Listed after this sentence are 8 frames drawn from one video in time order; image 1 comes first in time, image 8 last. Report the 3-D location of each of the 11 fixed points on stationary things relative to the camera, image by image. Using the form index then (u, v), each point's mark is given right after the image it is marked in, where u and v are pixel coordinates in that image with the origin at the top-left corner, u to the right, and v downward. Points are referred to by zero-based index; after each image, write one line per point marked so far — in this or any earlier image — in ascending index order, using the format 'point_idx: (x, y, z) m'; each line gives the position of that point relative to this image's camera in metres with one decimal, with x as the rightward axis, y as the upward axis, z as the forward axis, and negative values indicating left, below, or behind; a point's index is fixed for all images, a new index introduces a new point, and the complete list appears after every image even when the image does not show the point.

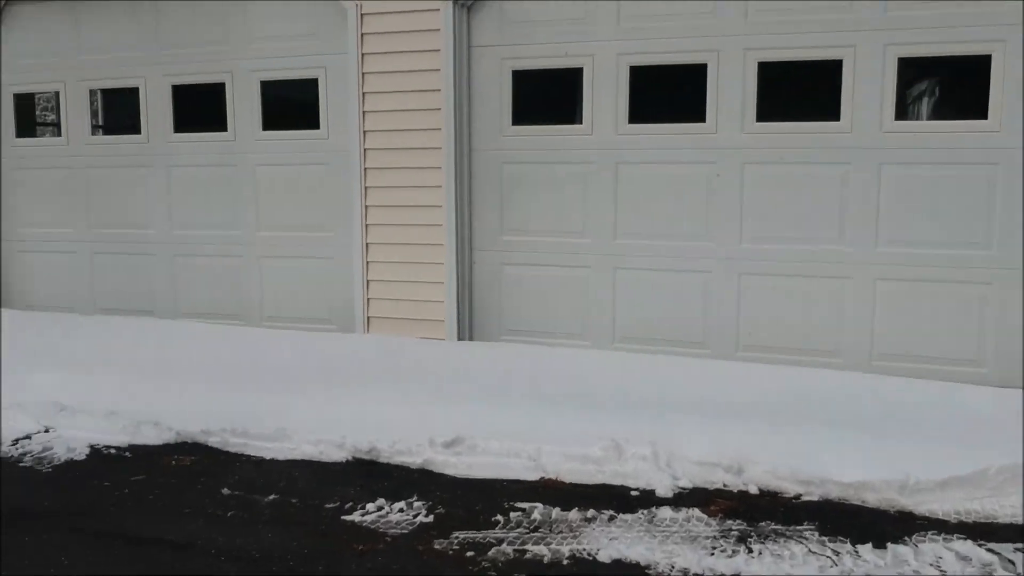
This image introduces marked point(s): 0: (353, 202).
0: (-0.9, +0.5, +5.5) m
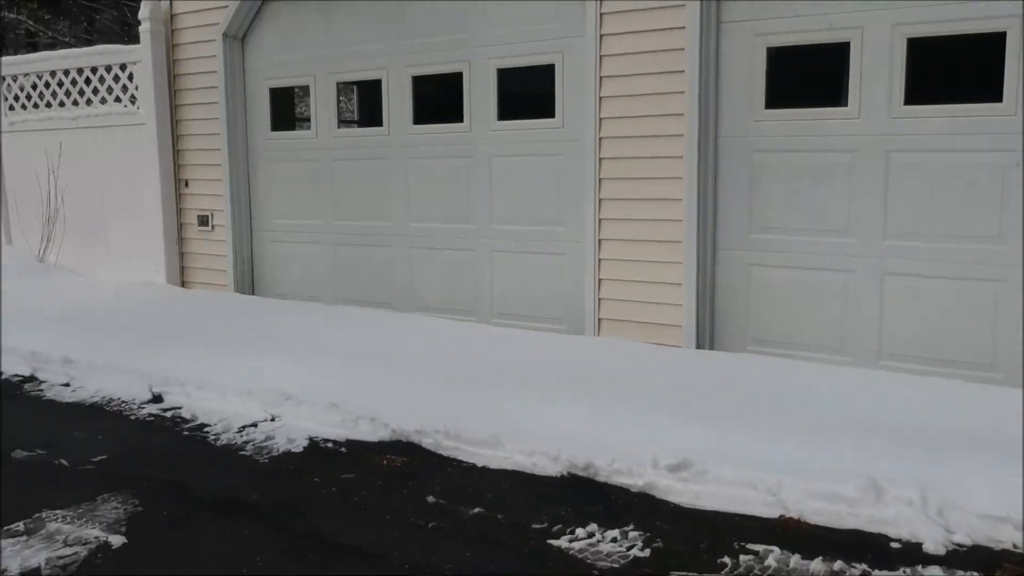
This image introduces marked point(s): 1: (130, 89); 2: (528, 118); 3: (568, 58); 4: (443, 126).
0: (+0.4, +0.5, +5.2) m
1: (-2.7, +1.4, +6.9) m
2: (+0.1, +0.9, +5.4) m
3: (+0.3, +1.2, +5.2) m
4: (-0.4, +0.9, +5.8) m
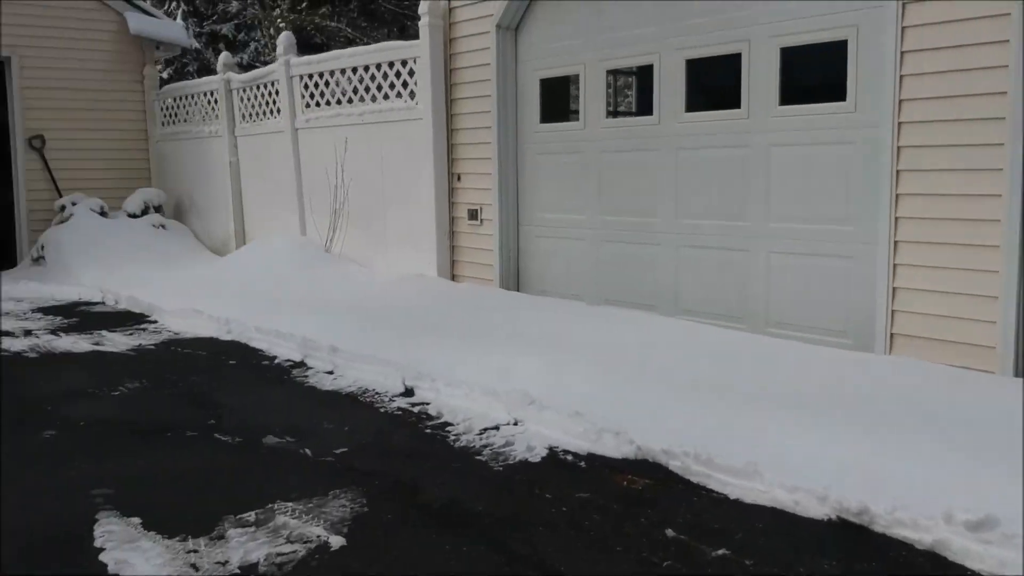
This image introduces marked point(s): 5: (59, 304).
0: (+1.7, +0.4, +4.5) m
1: (-0.7, +1.5, +7.1) m
2: (+1.5, +0.9, +4.8) m
3: (+1.6, +1.2, +4.5) m
4: (+1.1, +0.9, +5.3) m
5: (-3.6, -0.1, +7.9) m
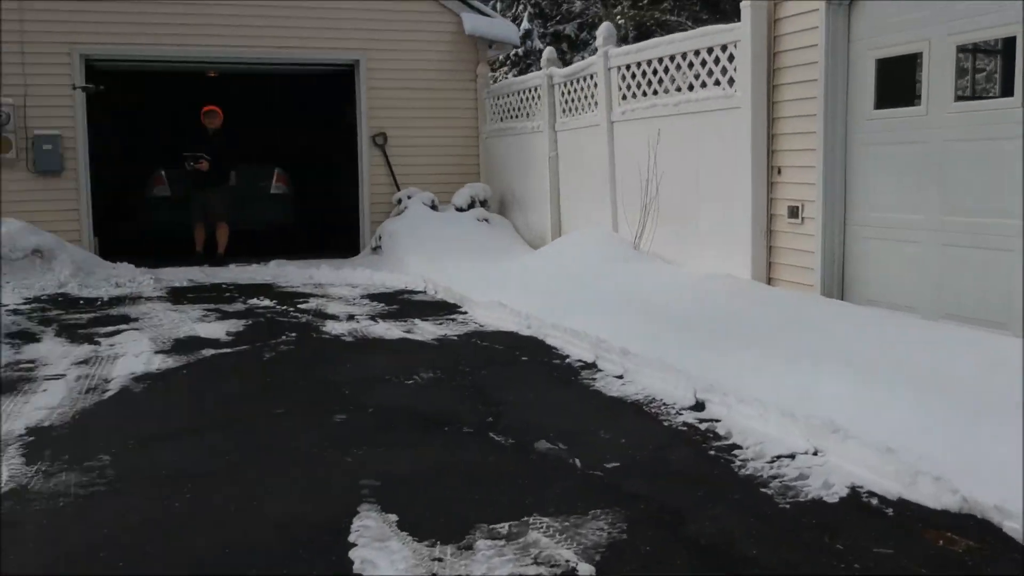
0: (+2.8, +0.3, +3.3) m
1: (+1.5, +1.4, +6.6) m
2: (+2.7, +0.8, +3.7) m
3: (+2.8, +1.1, +3.4) m
4: (+2.6, +0.8, +4.3) m
5: (-1.1, 0.0, +8.4) m
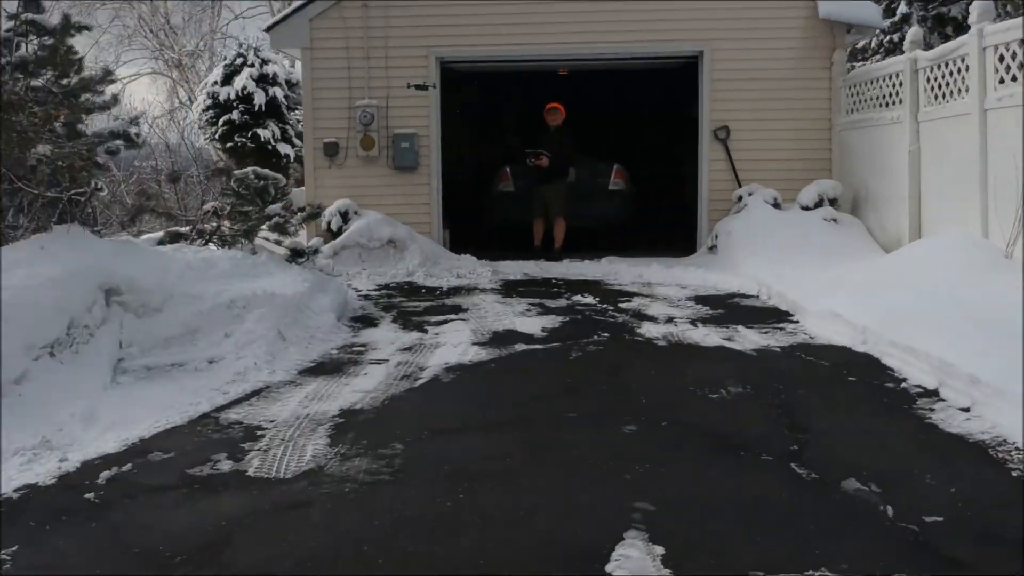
0: (+3.5, +0.2, +1.9) m
1: (+3.4, +1.3, +5.4) m
2: (+3.6, +0.6, +2.2) m
3: (+3.6, +0.9, +1.9) m
4: (+3.6, +0.7, +2.8) m
5: (+1.6, -0.1, +8.0) m
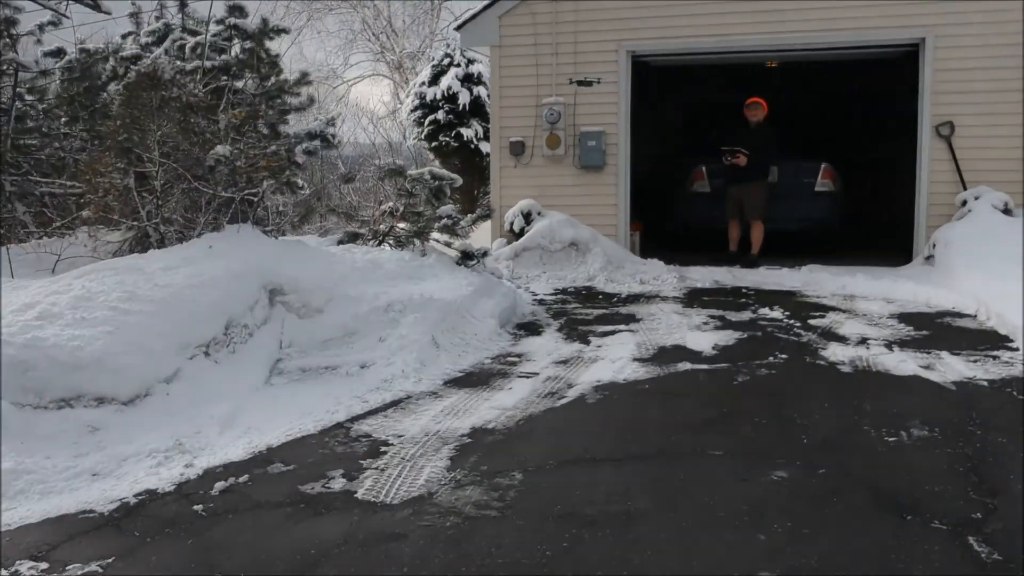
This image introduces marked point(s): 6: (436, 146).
0: (+3.5, 0.0, +0.7) m
1: (+4.2, +1.2, +4.1) m
2: (+3.6, +0.5, +1.0) m
3: (+3.5, +0.7, +0.7) m
4: (+3.8, +0.5, +1.6) m
5: (+2.9, -0.2, +7.0) m
6: (-1.3, +2.5, +17.2) m
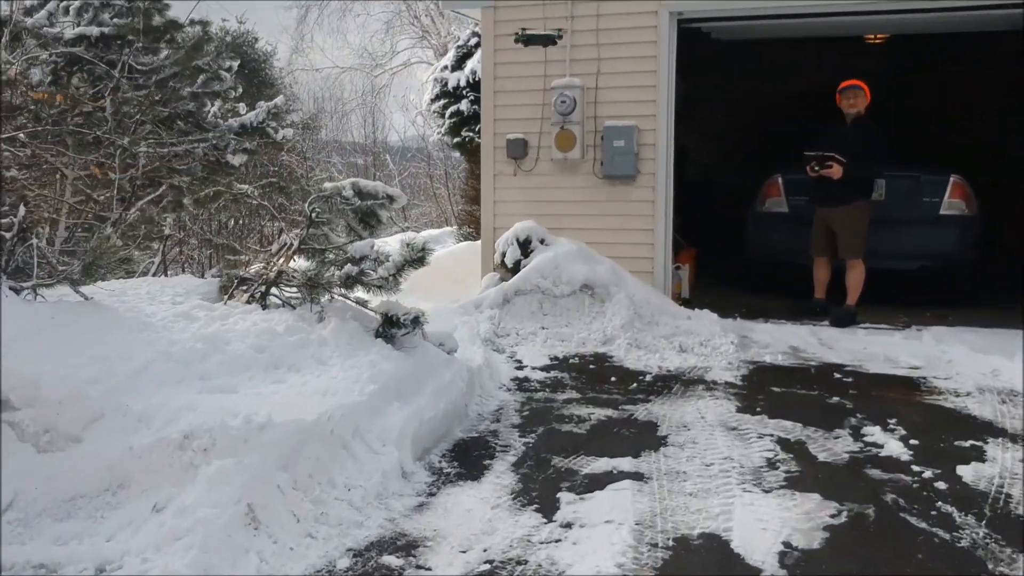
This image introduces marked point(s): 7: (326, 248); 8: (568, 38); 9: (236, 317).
0: (+2.7, -0.5, -2.4) m
1: (+3.7, +0.6, +1.0) m
2: (+2.9, -0.1, -2.1) m
3: (+2.7, +0.2, -2.3) m
4: (+3.1, 0.0, -1.5) m
5: (+2.6, -0.7, +4.0) m
6: (-0.8, +2.1, +14.4) m
7: (-0.9, +0.2, +4.9) m
8: (+0.4, +1.8, +7.2) m
9: (-1.3, -0.1, +4.5) m
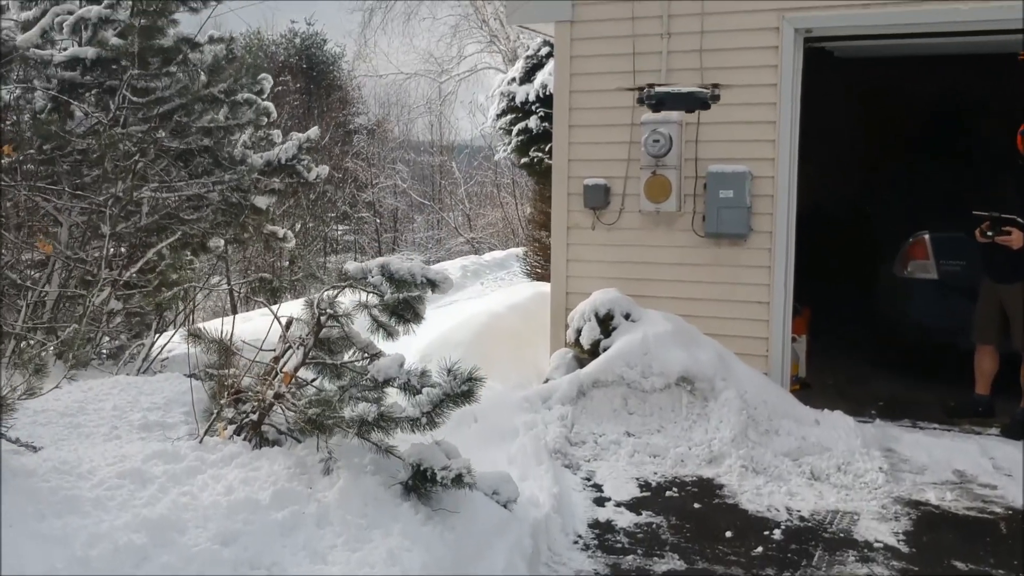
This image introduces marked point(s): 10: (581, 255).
0: (+2.5, -1.1, -3.9) m
1: (+3.7, +0.1, -0.7) m
2: (+2.7, -0.6, -3.6) m
3: (+2.5, -0.3, -3.9) m
4: (+2.9, -0.6, -3.1) m
5: (+2.9, -1.2, +2.4) m
6: (+0.2, +1.7, +13.1) m
7: (-0.6, -0.3, +3.6) m
8: (+0.9, +1.3, +5.8) m
9: (-1.0, -0.6, +3.2) m
10: (+0.4, +0.2, +6.1) m
